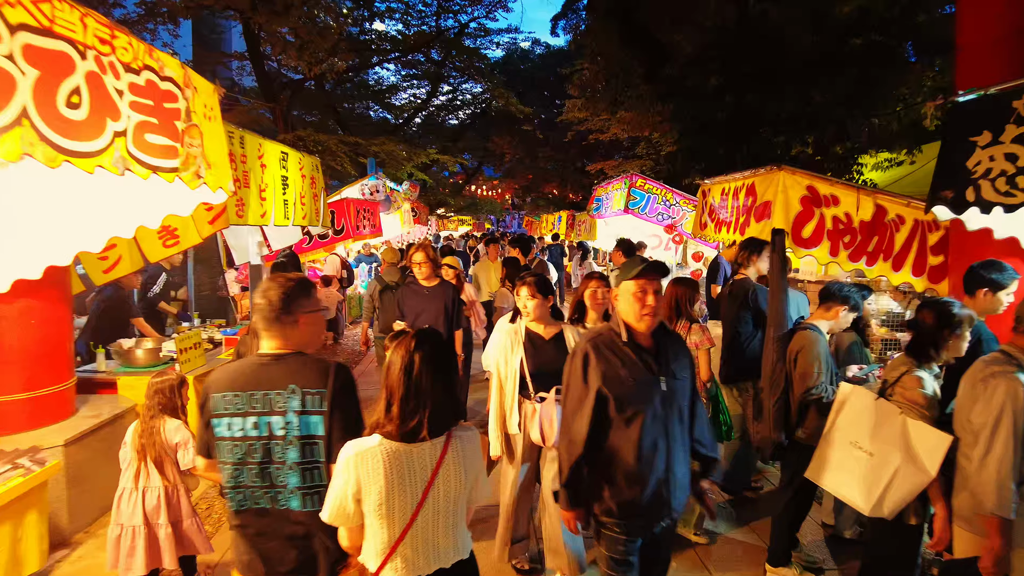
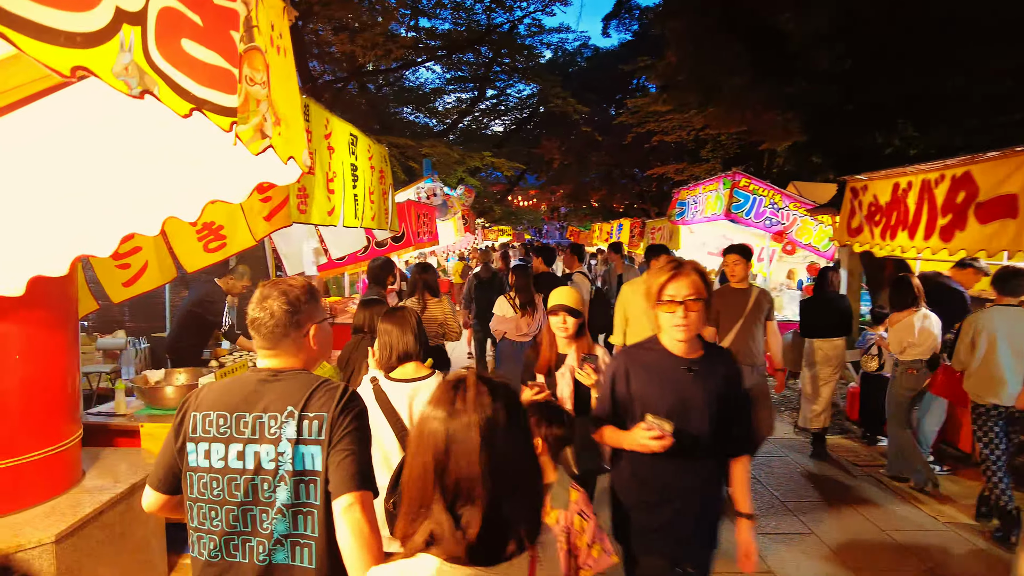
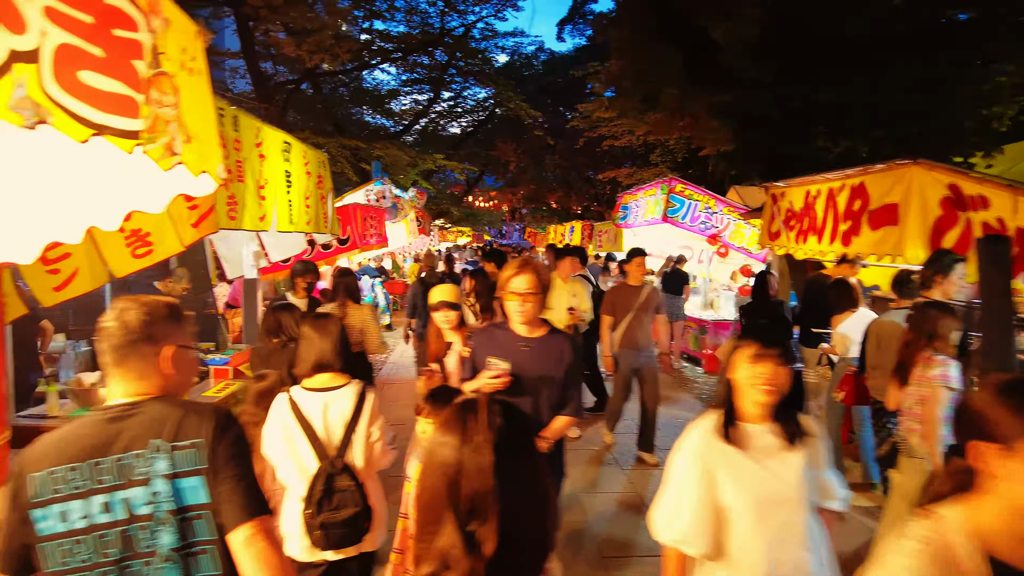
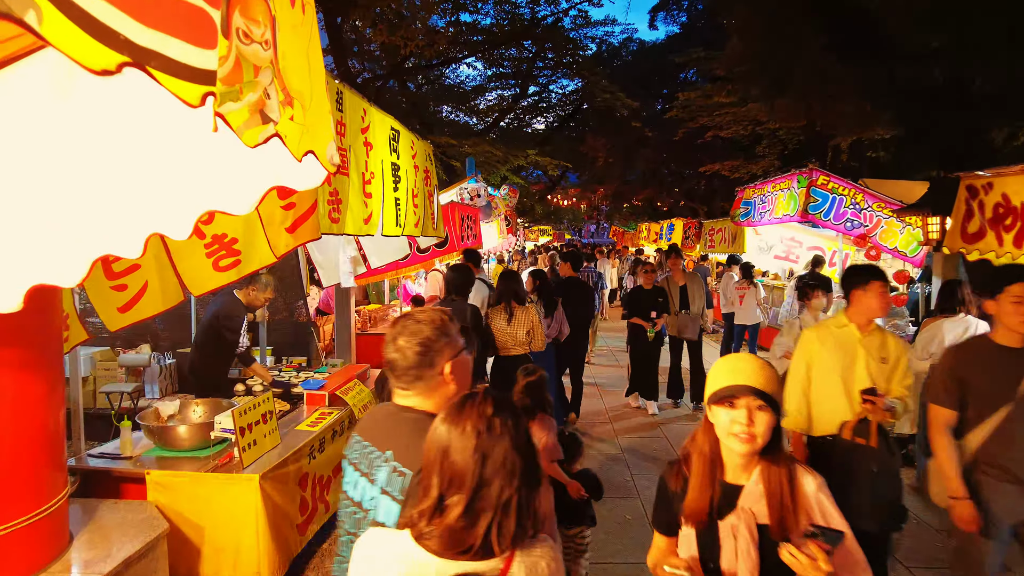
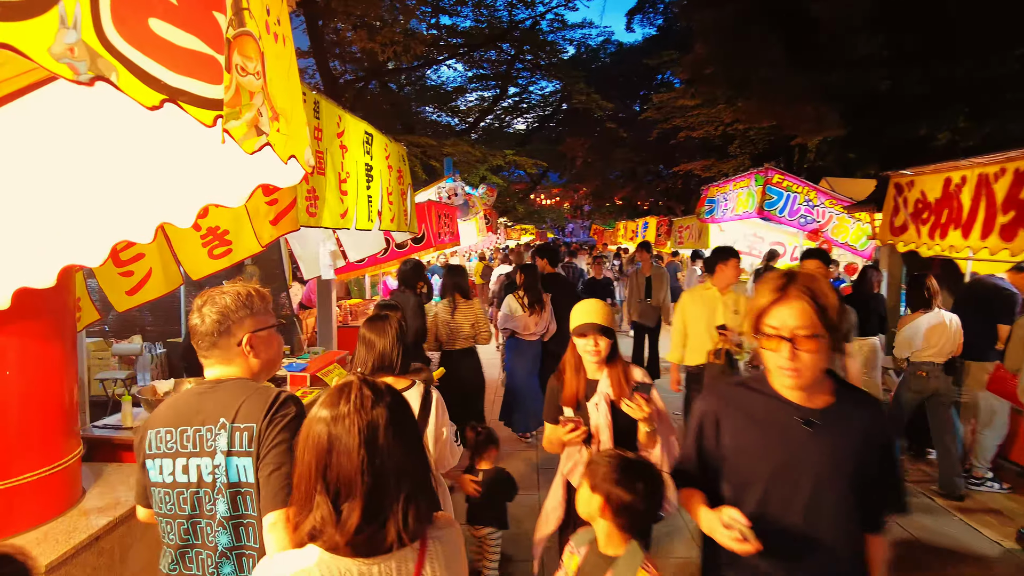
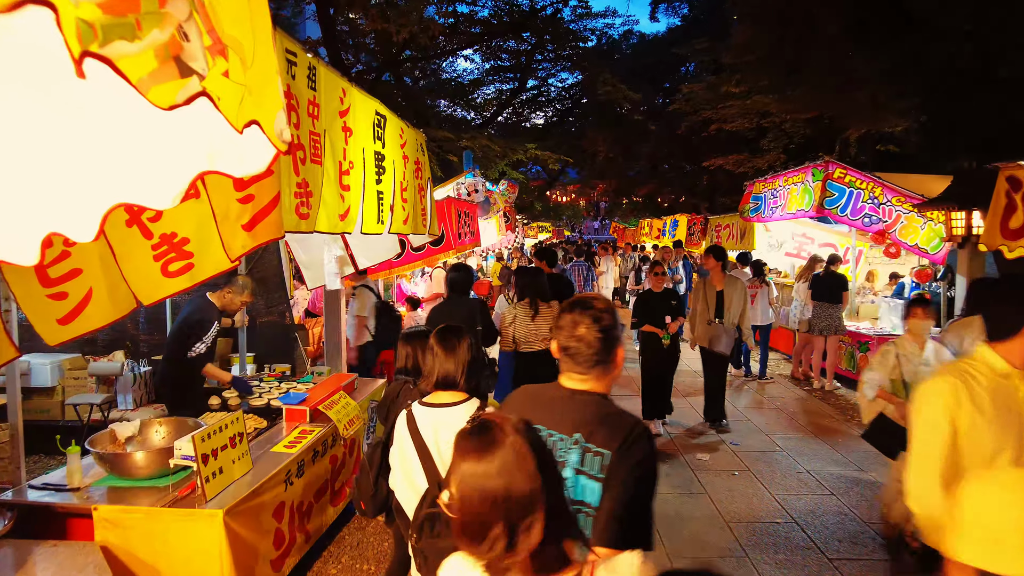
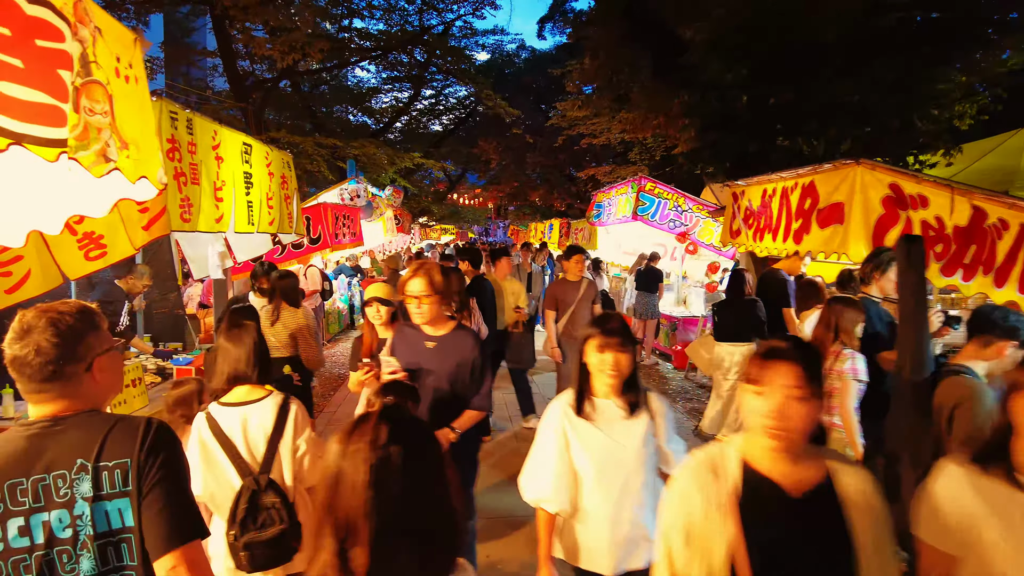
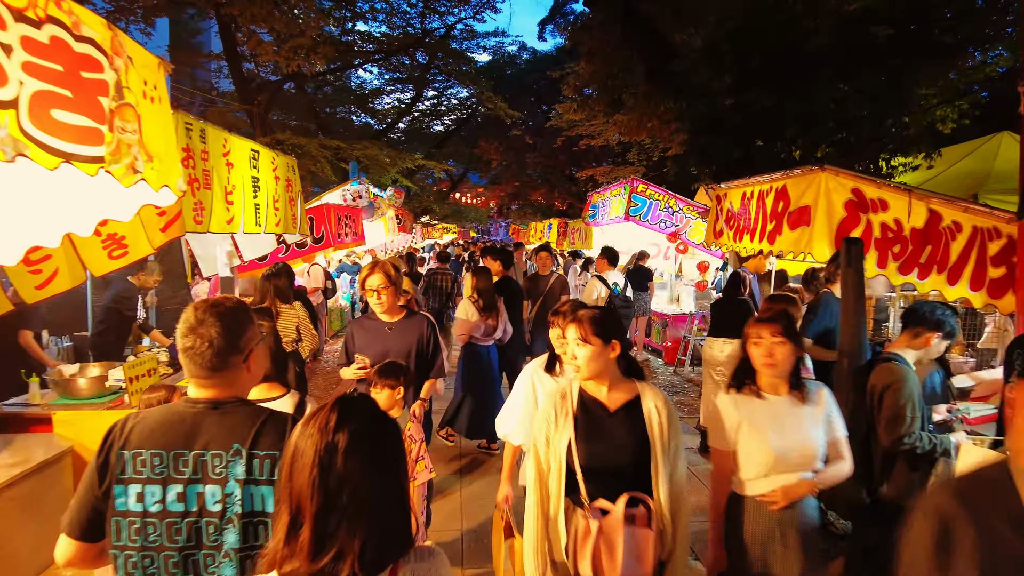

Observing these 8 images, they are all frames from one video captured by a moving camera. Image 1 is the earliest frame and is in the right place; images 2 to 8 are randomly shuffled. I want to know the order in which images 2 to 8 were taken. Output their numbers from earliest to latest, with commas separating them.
8, 7, 3, 2, 5, 4, 6
